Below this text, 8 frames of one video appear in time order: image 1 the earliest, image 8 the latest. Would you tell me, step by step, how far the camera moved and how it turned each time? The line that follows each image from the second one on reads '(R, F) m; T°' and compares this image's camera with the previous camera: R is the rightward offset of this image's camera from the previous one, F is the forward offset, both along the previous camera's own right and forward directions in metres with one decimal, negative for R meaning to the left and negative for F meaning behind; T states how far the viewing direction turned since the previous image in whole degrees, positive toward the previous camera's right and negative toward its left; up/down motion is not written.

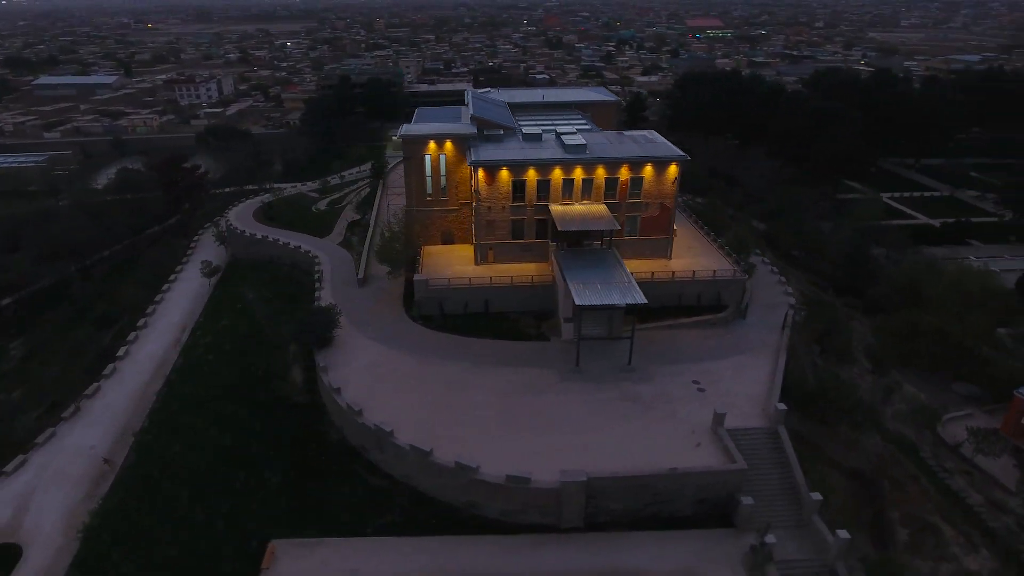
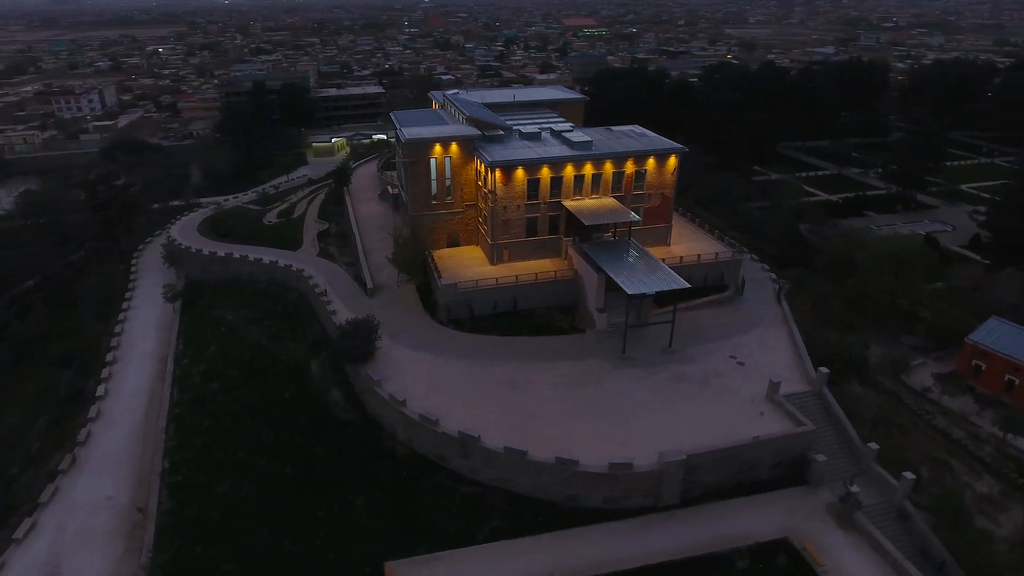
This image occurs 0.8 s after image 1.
(-7.4, +0.4) m; +10°
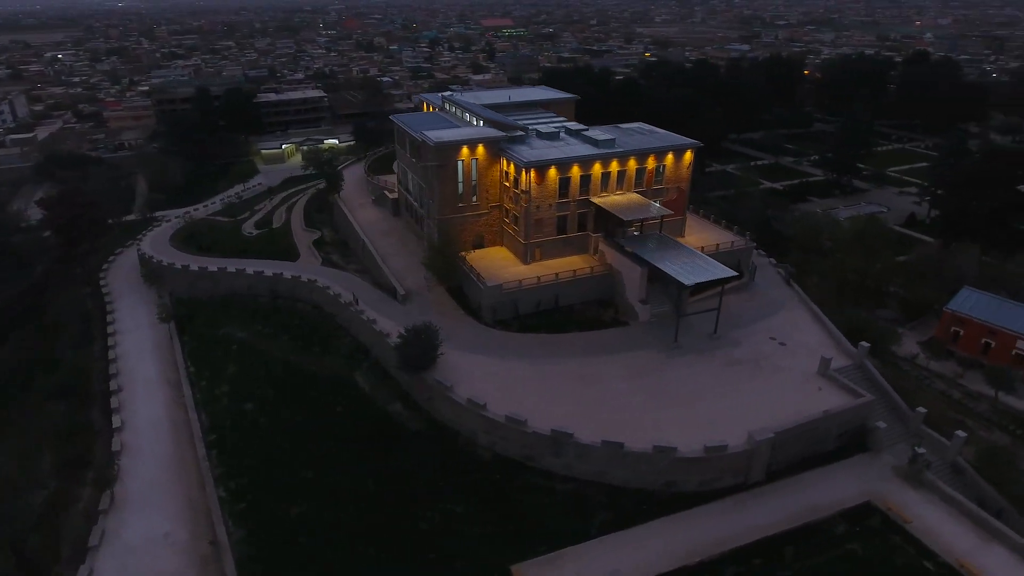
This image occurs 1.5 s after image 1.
(-6.5, +0.3) m; +7°
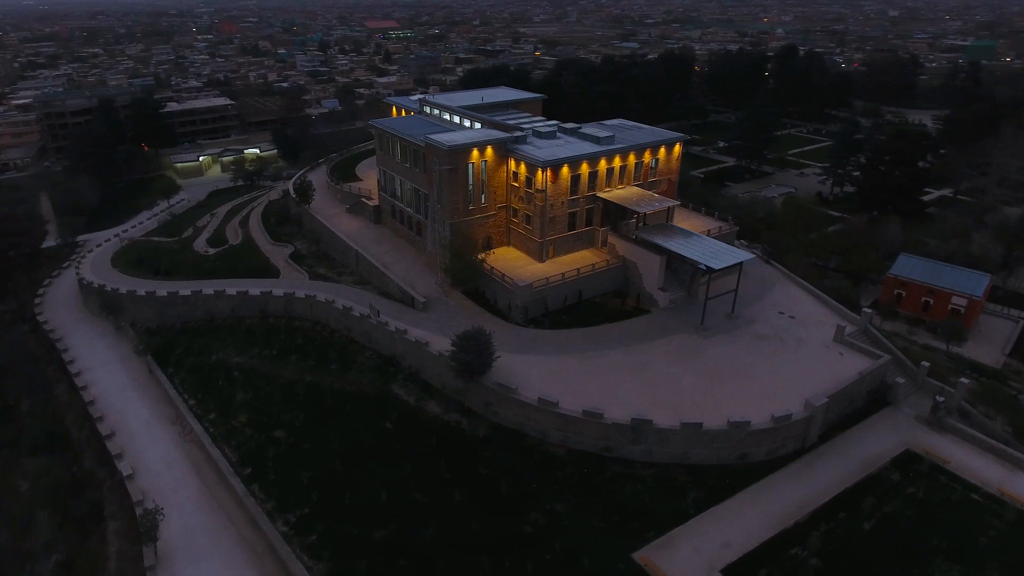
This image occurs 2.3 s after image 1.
(-7.1, +0.5) m; +10°
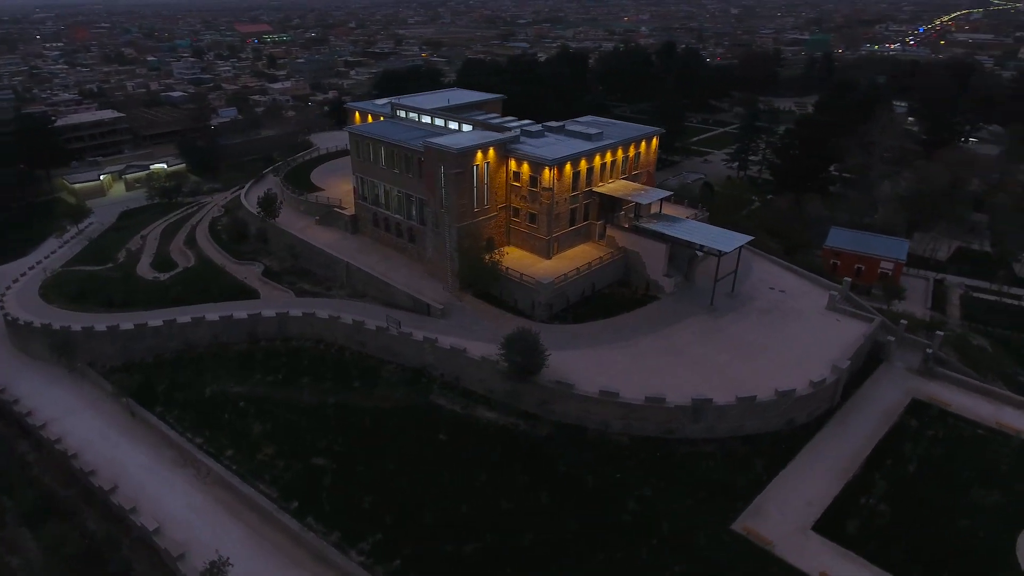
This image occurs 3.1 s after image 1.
(-7.0, +0.6) m; +10°
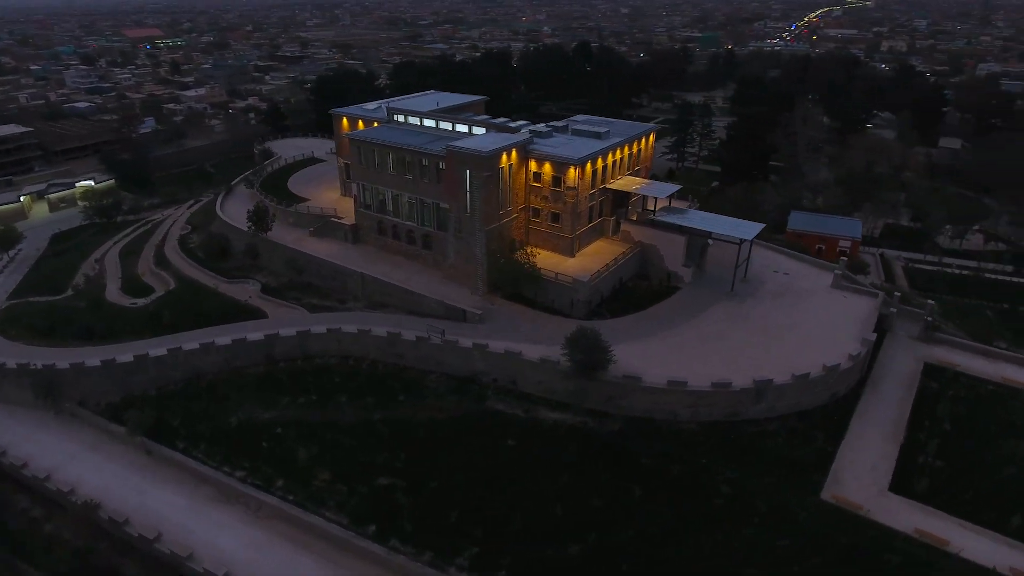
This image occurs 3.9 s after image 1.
(-6.6, +0.6) m; +8°
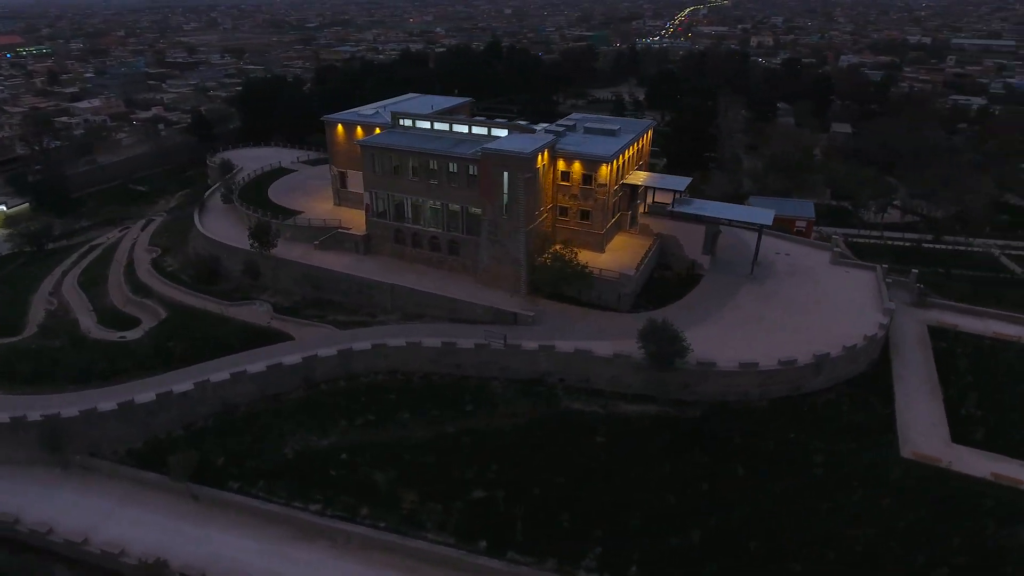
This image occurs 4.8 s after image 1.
(-7.7, +0.9) m; +9°
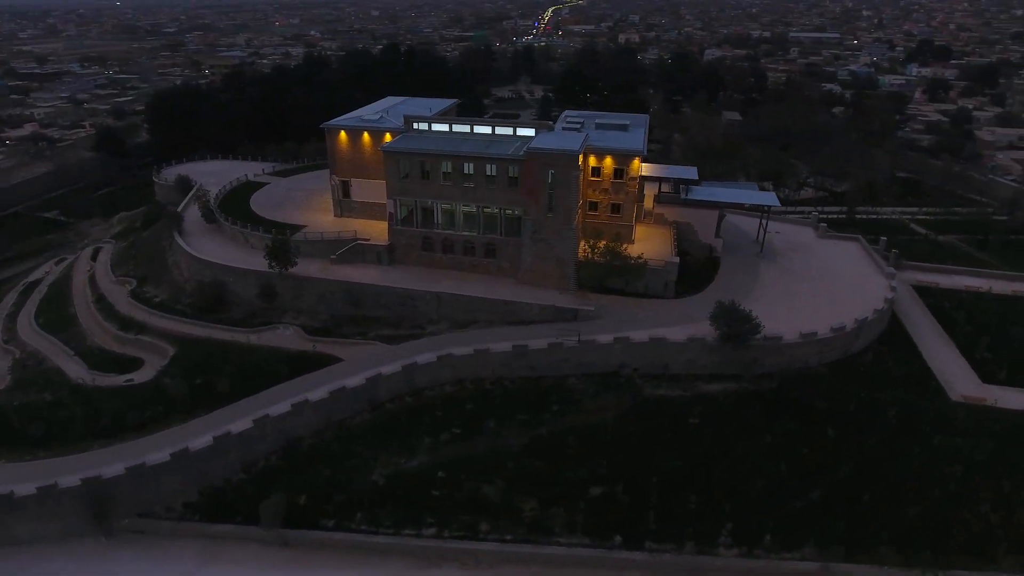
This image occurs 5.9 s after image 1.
(-8.8, +1.0) m; +10°
